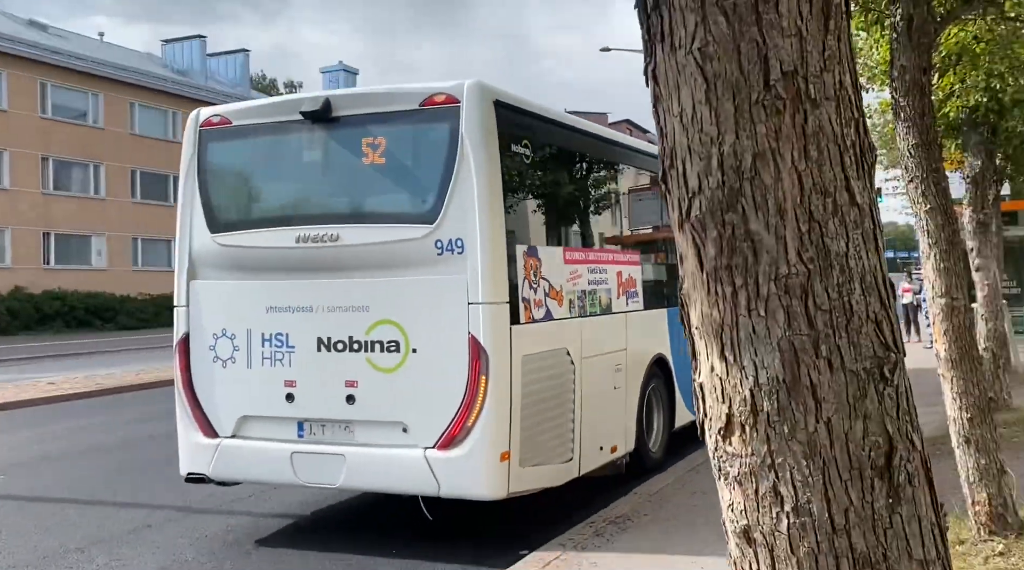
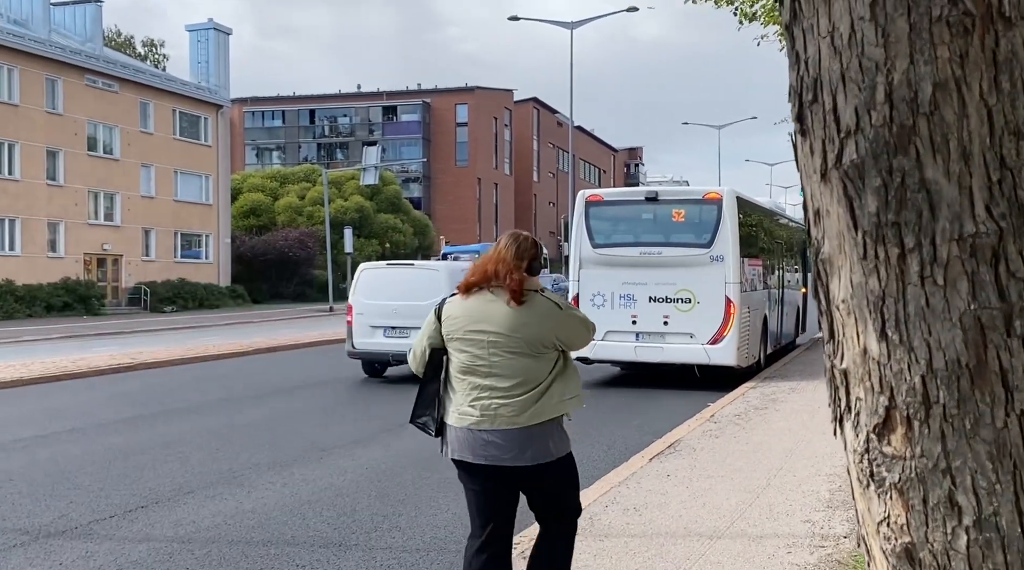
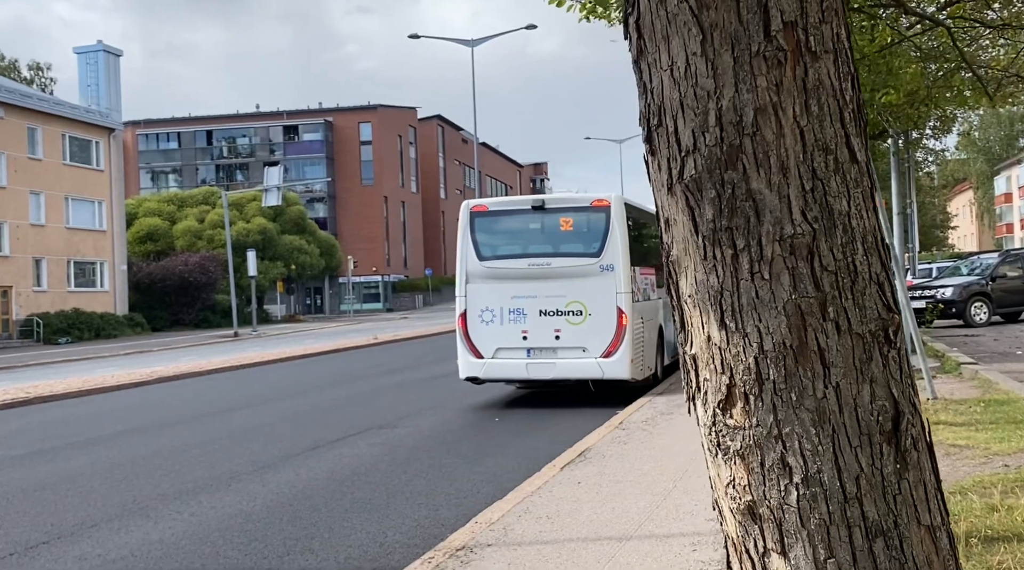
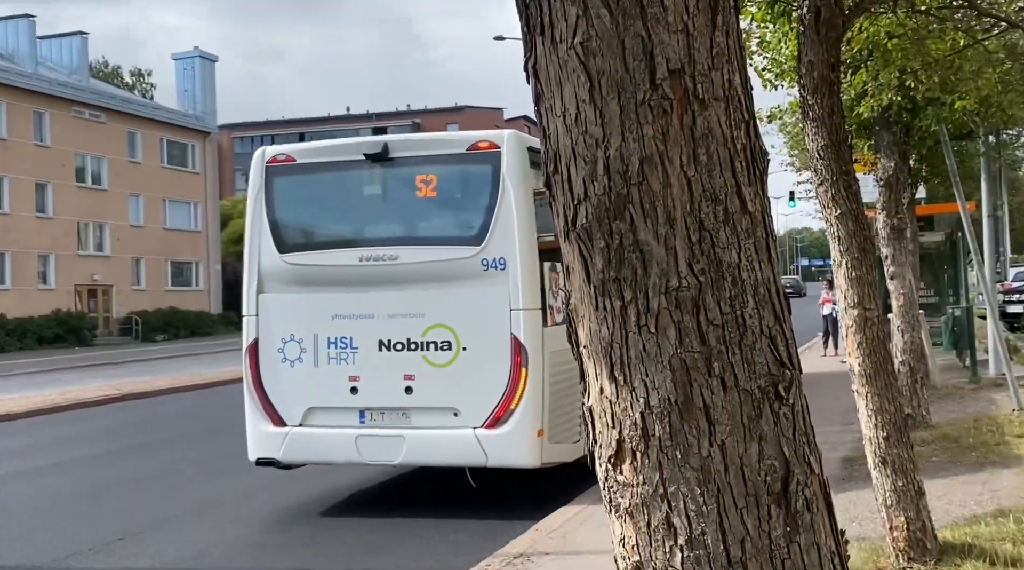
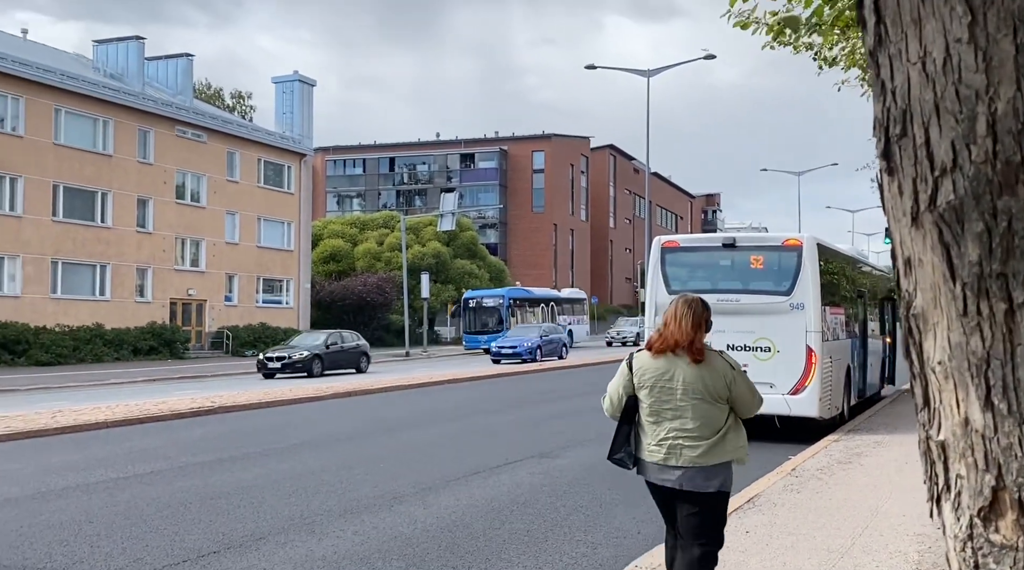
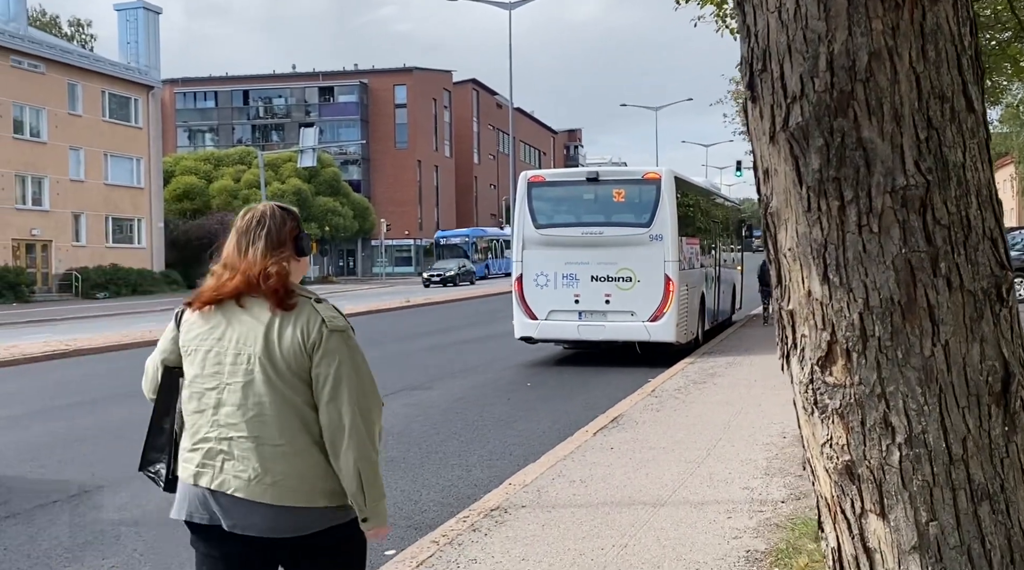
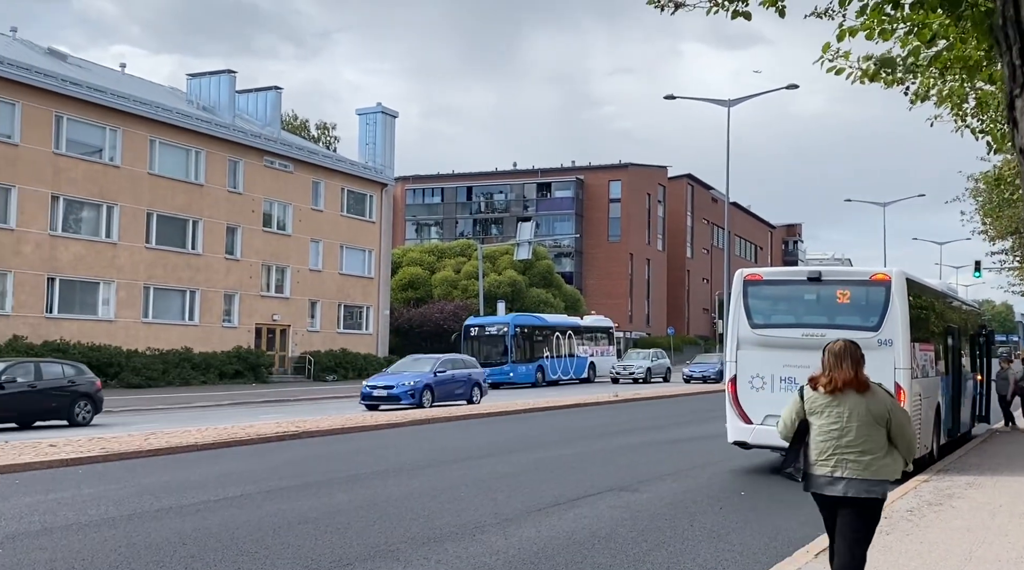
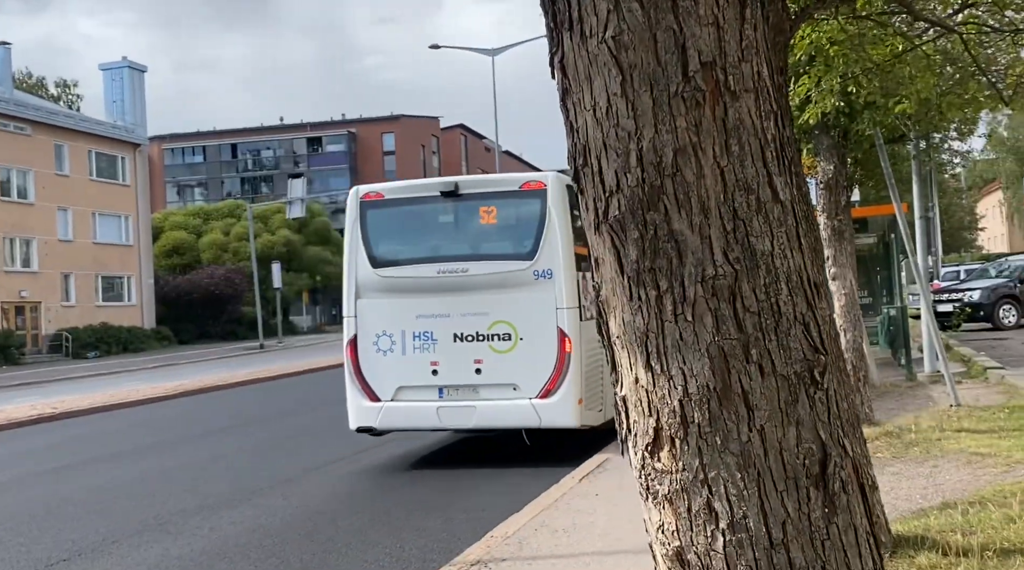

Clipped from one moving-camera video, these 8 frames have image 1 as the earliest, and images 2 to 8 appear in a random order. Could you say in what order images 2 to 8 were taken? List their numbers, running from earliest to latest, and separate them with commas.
4, 8, 3, 6, 2, 5, 7
